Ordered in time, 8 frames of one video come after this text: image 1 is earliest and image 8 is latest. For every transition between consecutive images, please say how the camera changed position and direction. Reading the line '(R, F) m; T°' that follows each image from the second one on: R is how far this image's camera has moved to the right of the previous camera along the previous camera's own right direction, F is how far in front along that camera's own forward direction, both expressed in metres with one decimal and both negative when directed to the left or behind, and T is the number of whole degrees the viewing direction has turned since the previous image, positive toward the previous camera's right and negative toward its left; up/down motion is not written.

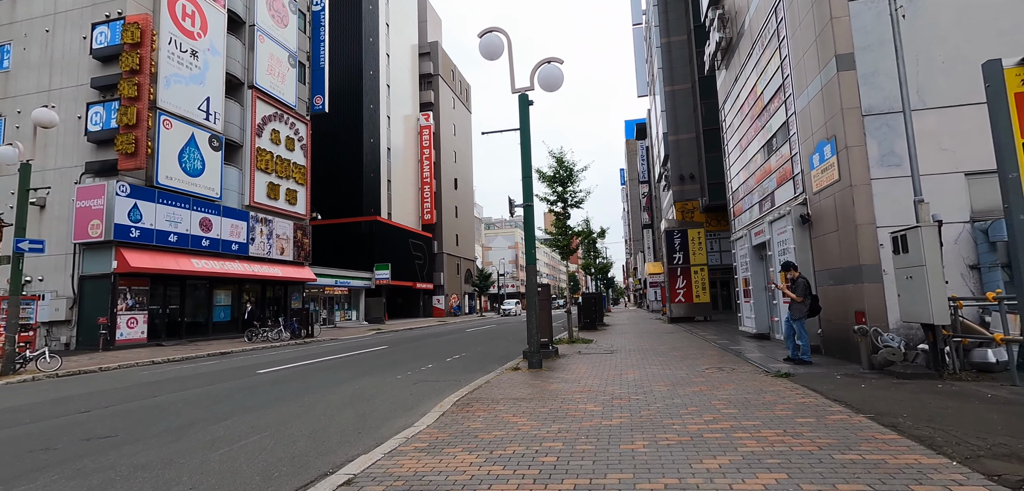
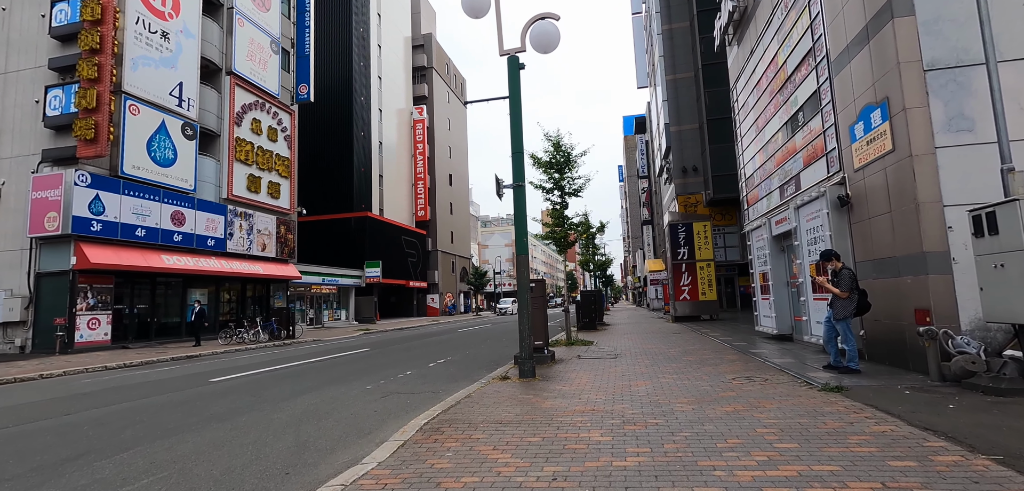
(+0.2, +1.5) m; 0°
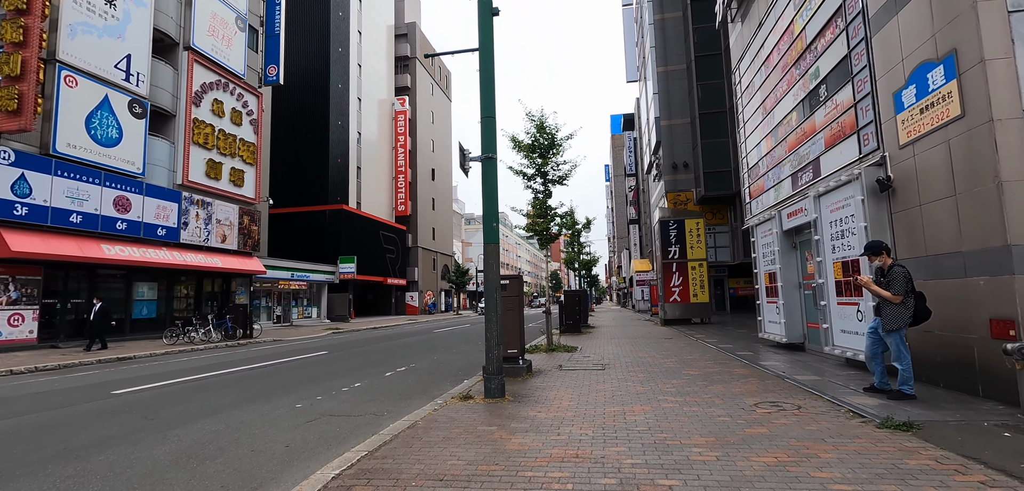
(+0.3, +1.7) m; +2°
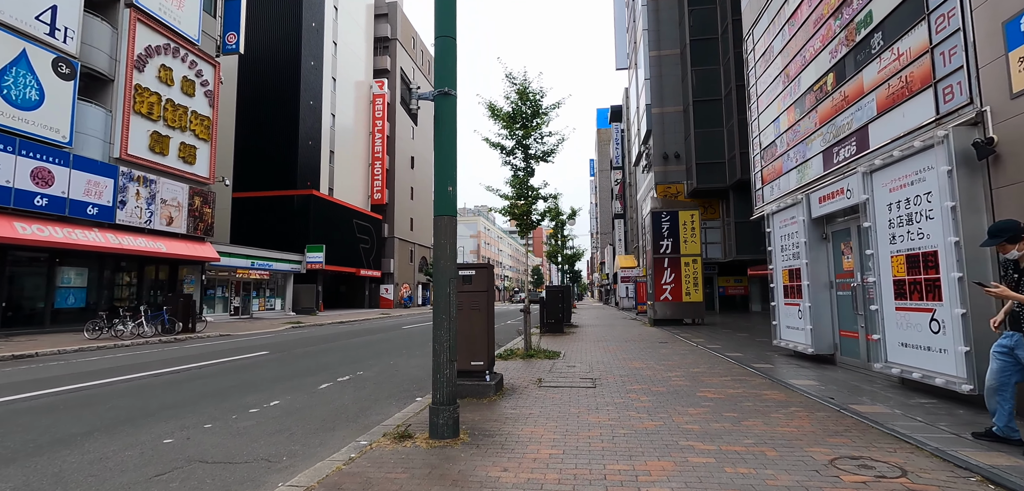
(+0.2, +2.0) m; +2°
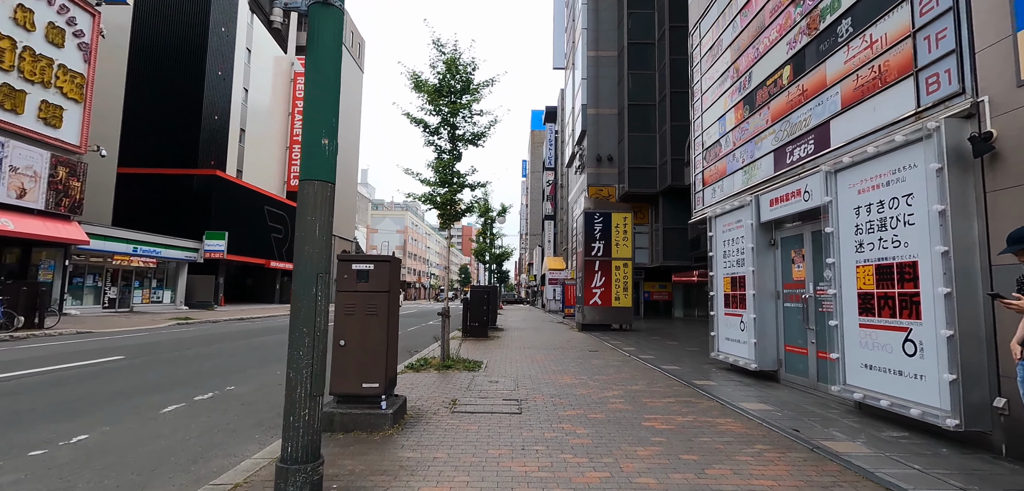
(+0.2, +1.4) m; +8°
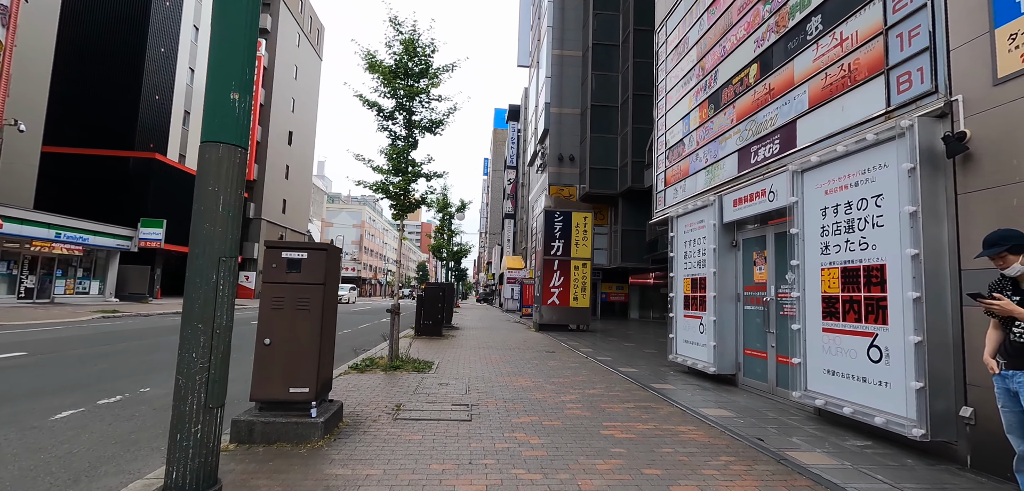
(+0.1, +0.5) m; +5°
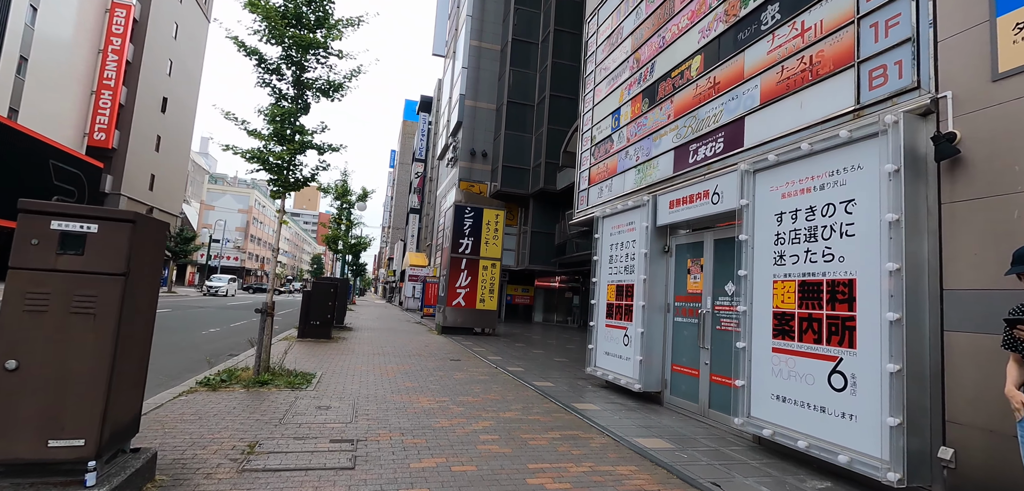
(-0.1, +1.2) m; +11°
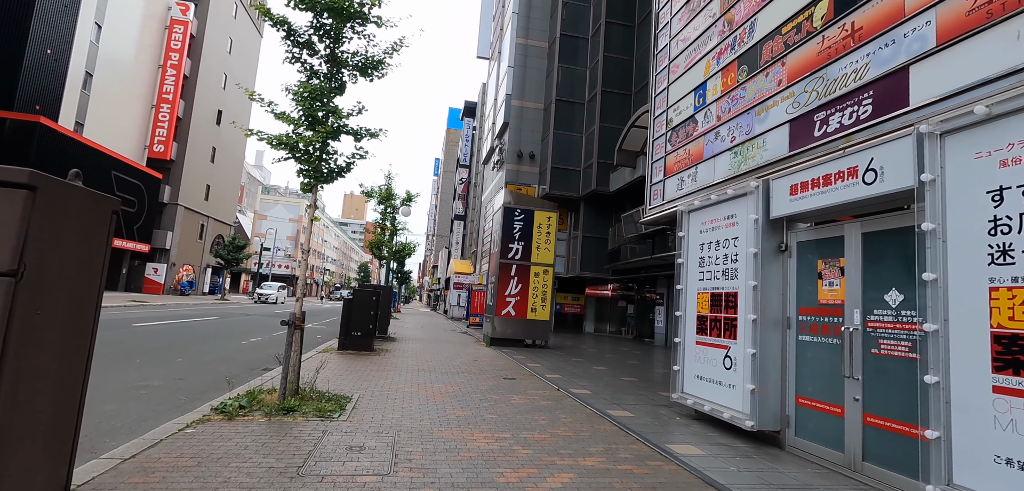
(-0.4, +1.3) m; -5°
